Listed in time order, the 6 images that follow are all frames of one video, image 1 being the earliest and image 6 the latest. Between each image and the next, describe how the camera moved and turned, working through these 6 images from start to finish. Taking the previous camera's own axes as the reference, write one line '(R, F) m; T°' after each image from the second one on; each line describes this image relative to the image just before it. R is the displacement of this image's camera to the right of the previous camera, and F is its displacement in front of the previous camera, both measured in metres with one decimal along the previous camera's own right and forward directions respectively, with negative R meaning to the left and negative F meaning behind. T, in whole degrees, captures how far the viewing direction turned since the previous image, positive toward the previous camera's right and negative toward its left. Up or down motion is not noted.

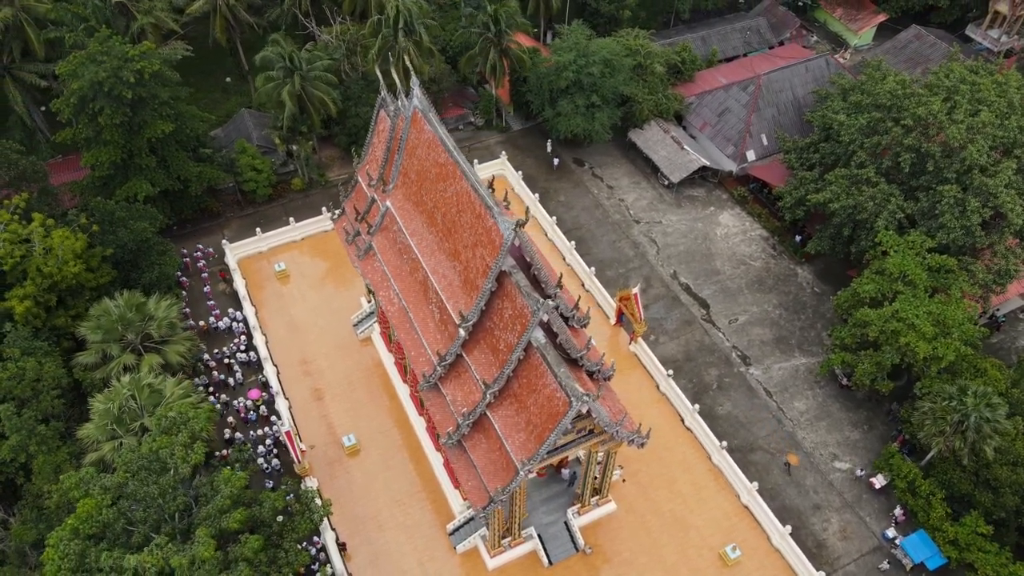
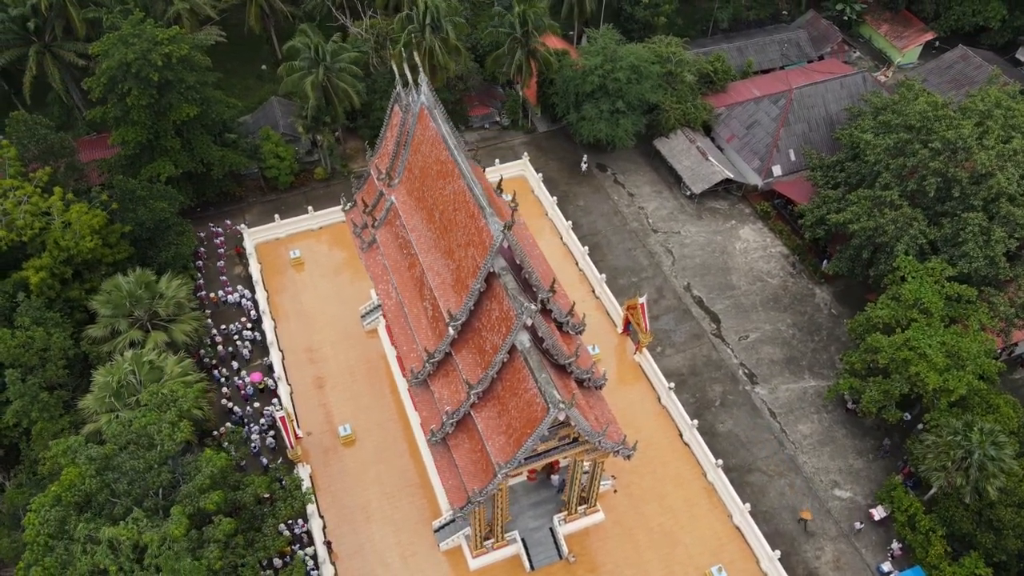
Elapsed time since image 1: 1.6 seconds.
(+1.5, +0.2) m; -3°
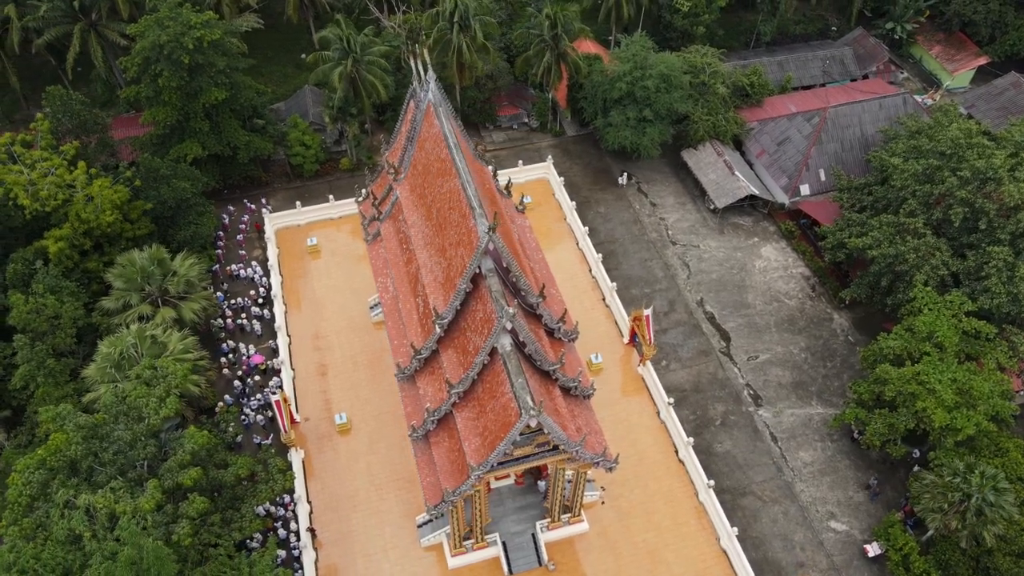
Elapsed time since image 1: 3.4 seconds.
(+1.7, +0.1) m; -3°
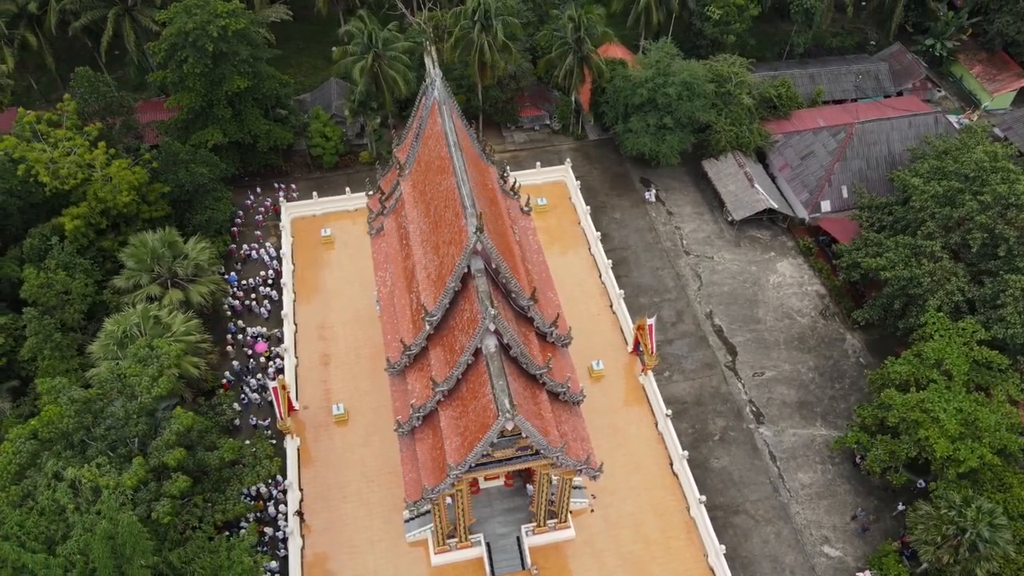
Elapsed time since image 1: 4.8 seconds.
(+1.4, +0.1) m; -3°
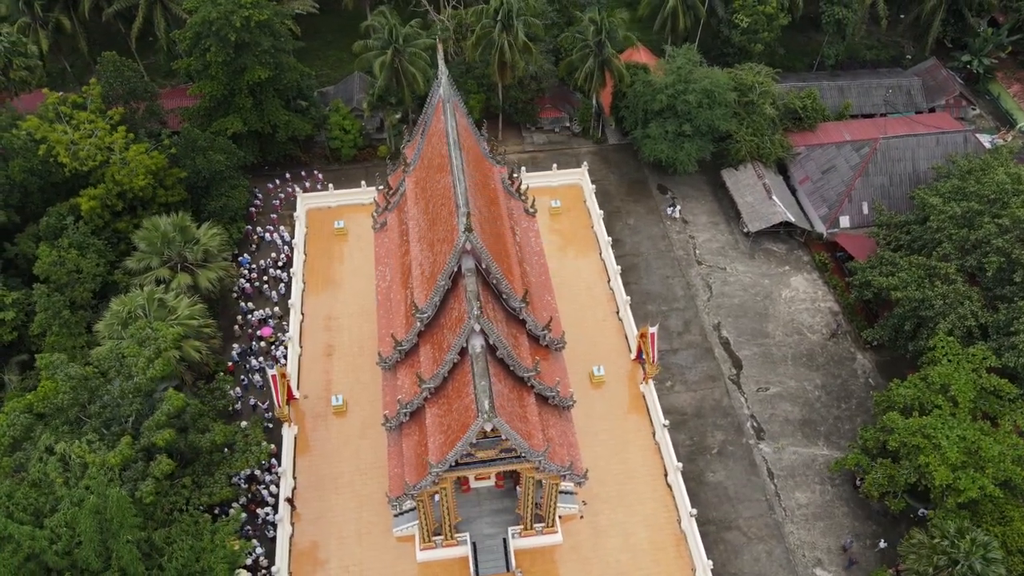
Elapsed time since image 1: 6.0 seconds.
(+1.2, +0.1) m; -2°
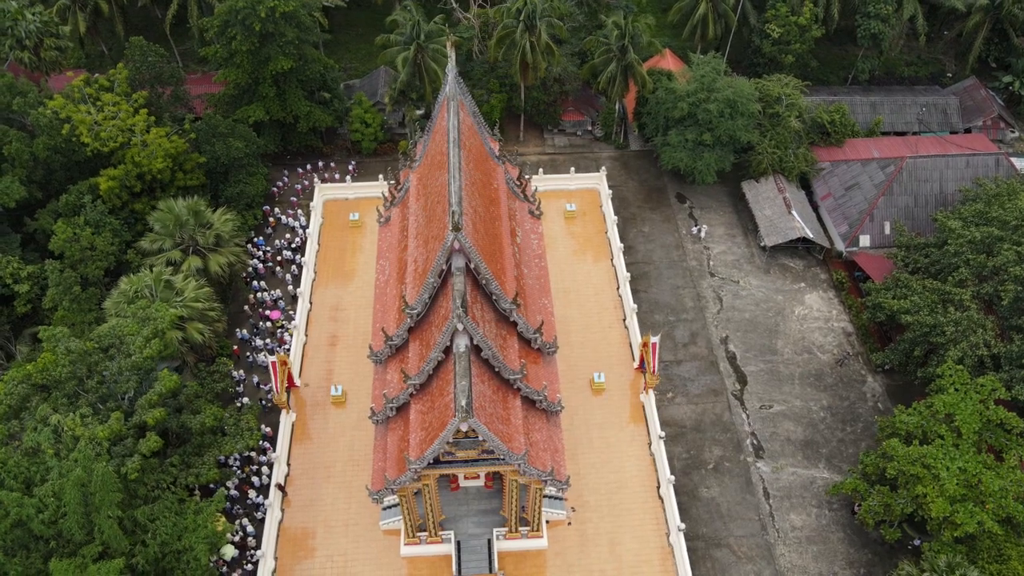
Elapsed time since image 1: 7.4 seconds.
(+1.4, +0.1) m; -3°
